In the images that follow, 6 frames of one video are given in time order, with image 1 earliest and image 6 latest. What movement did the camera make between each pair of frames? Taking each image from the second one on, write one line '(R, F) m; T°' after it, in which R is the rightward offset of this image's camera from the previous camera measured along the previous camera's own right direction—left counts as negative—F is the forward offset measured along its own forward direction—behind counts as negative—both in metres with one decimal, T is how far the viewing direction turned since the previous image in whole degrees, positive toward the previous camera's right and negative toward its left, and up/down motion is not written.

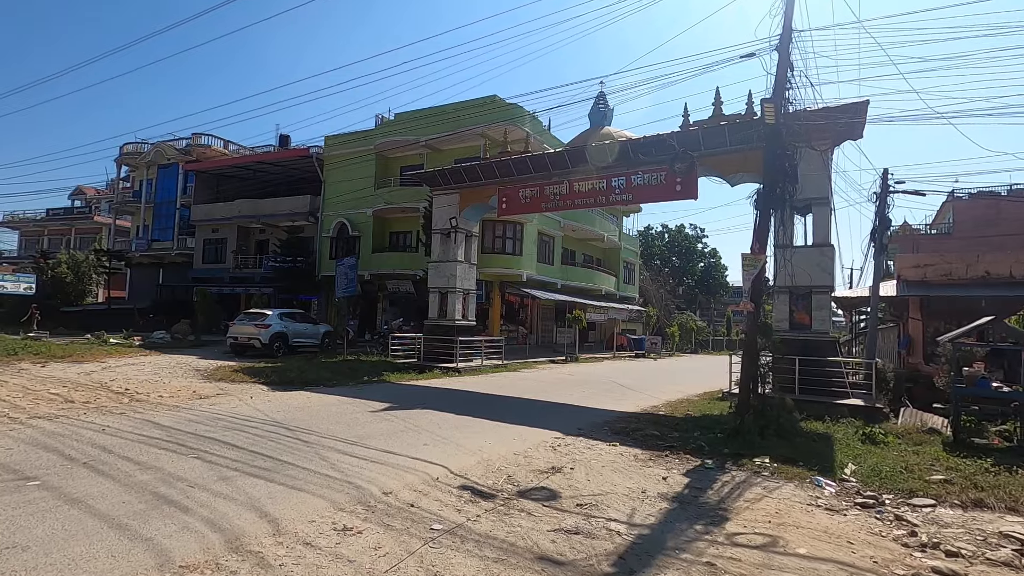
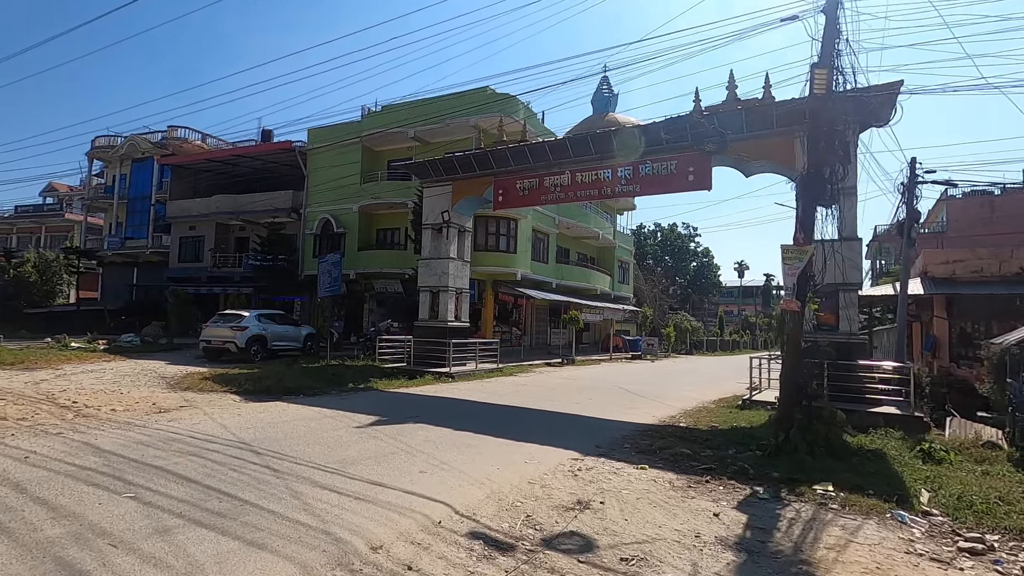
(-0.3, +1.2) m; +1°
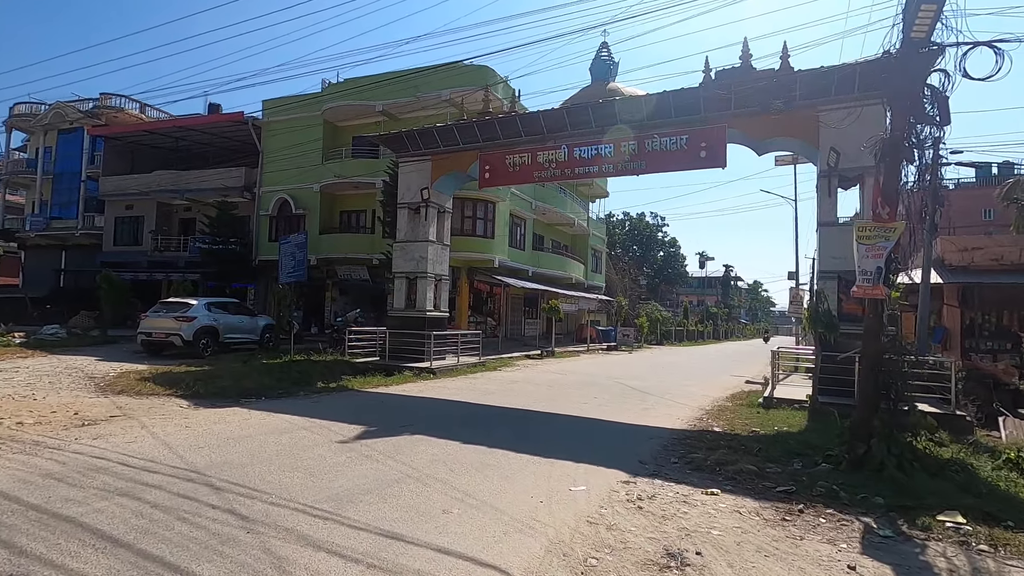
(-0.8, +1.5) m; +5°
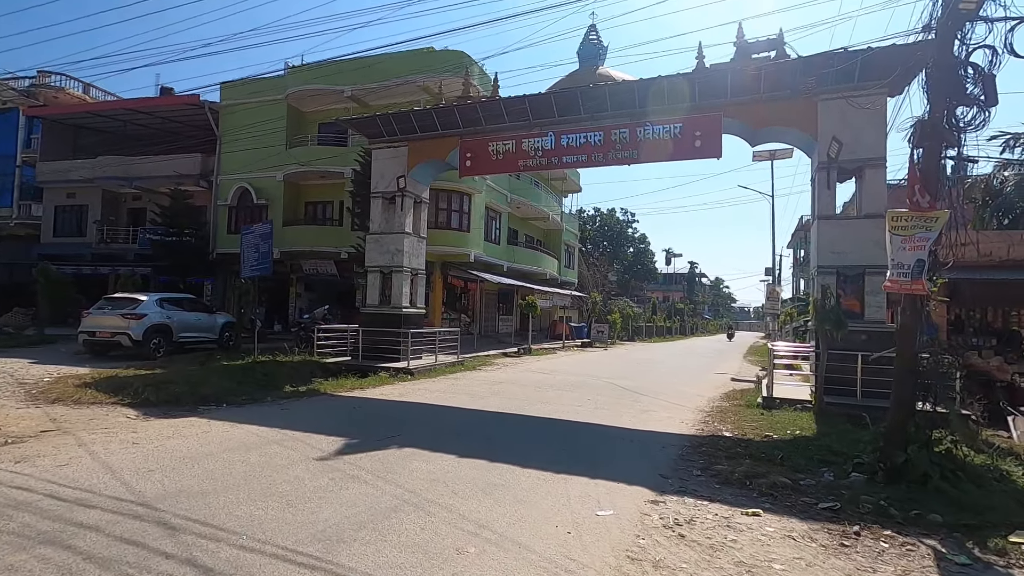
(-0.4, +0.8) m; +4°
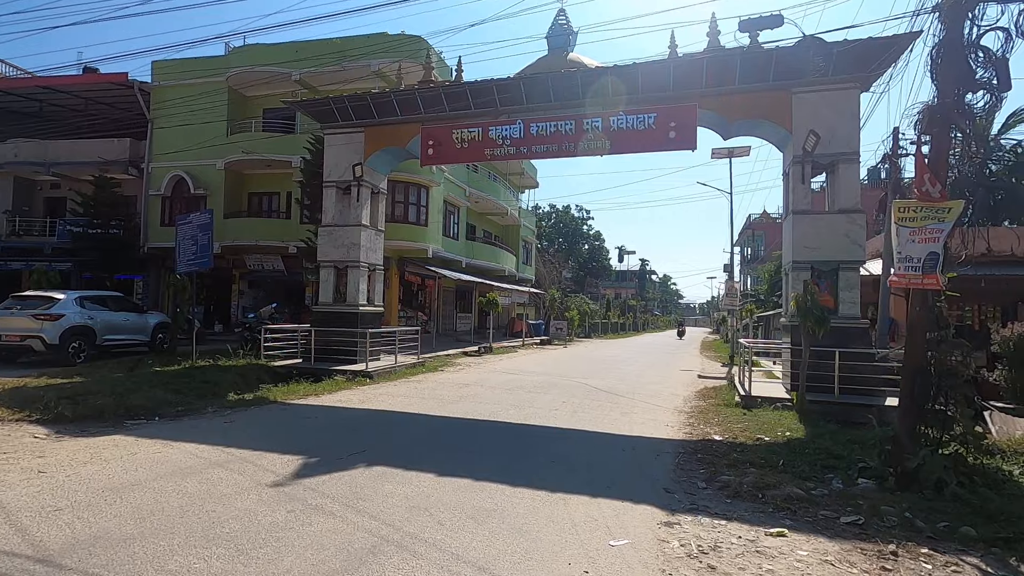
(-0.3, +0.7) m; +5°
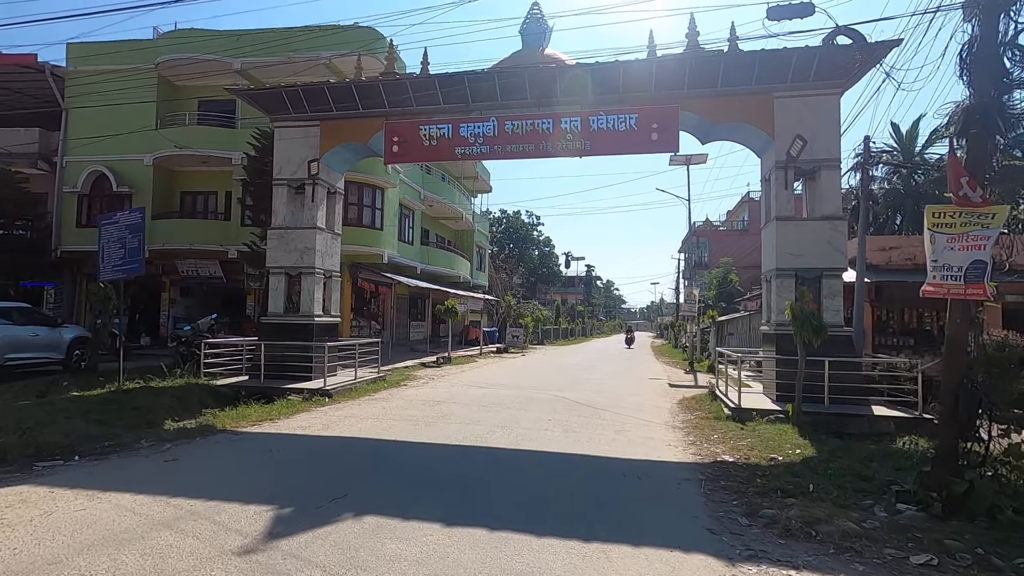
(-0.6, +0.8) m; +6°
